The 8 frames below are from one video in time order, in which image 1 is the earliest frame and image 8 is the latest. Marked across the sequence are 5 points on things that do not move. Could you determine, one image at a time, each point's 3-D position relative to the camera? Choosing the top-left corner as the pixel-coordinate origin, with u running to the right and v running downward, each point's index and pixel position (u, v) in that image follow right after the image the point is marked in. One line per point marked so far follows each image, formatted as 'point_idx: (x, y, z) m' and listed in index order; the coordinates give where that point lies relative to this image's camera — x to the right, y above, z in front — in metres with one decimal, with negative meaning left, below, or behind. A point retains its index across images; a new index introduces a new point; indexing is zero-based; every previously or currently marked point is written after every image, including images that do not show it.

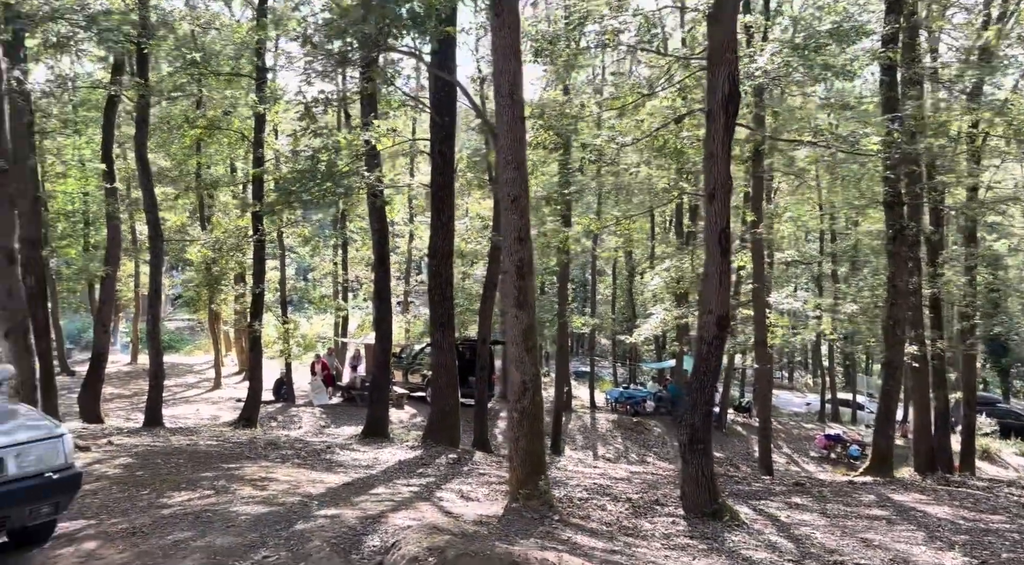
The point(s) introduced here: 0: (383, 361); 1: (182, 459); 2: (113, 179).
0: (-2.0, -1.1, +12.8) m
1: (-3.0, -1.6, +8.1) m
2: (-7.0, +1.8, +15.4) m
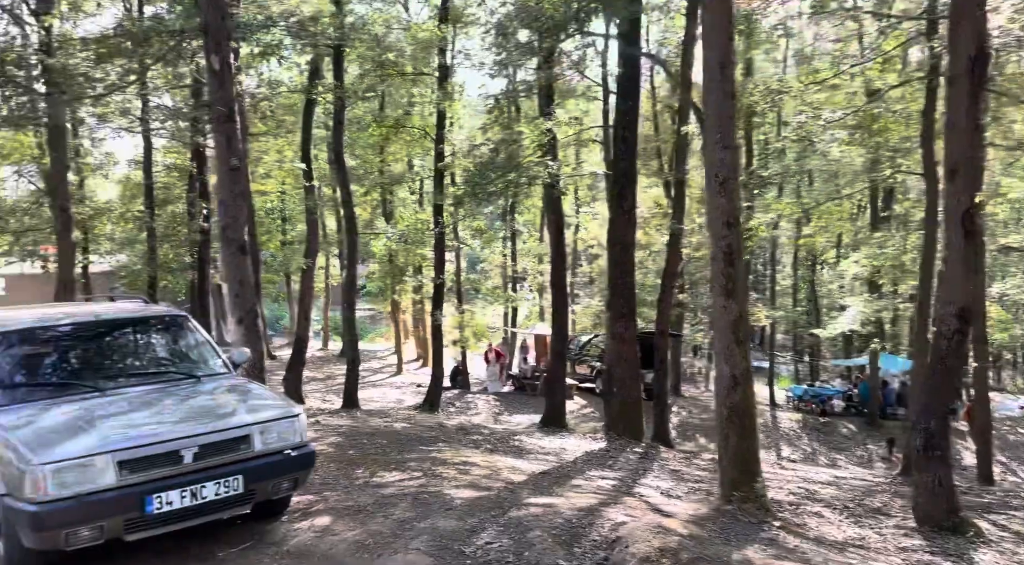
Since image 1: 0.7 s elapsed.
0: (+0.7, -1.0, +12.9) m
1: (-1.2, -1.5, +8.5) m
2: (-3.7, +2.0, +16.4) m
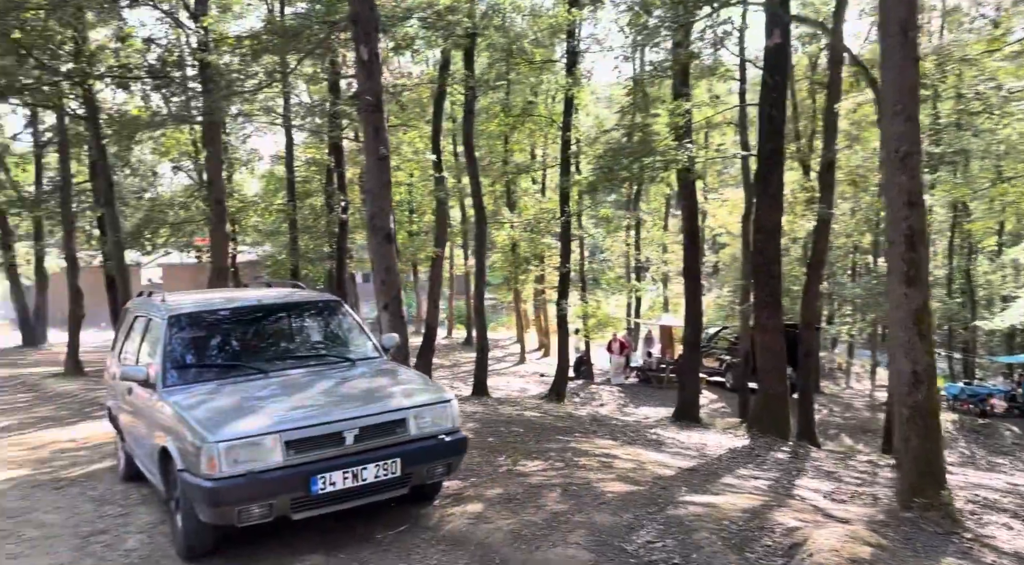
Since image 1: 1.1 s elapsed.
0: (+2.6, -0.8, +12.5) m
1: (+0.1, -1.4, +8.5) m
2: (-1.3, +2.2, +16.6) m
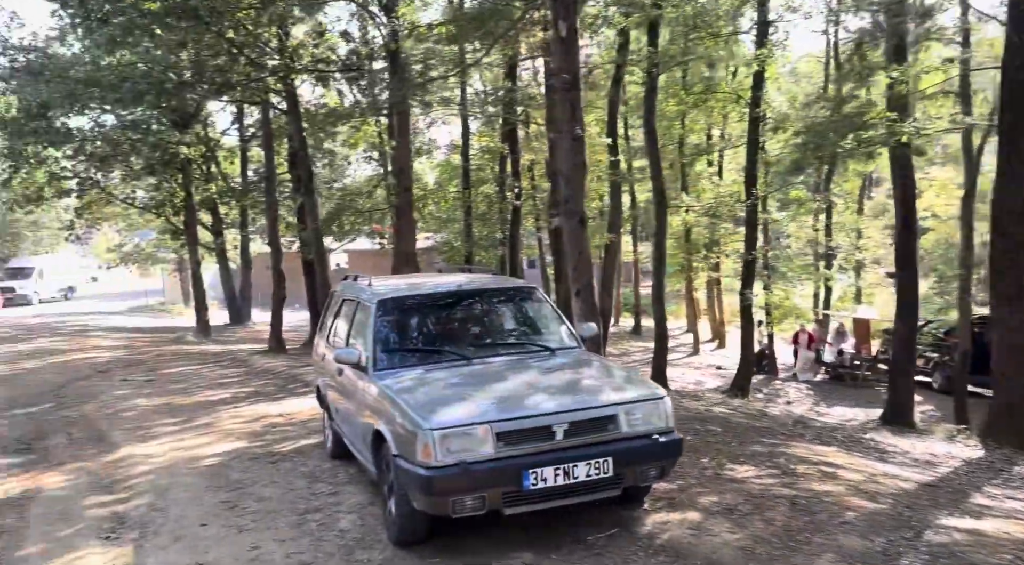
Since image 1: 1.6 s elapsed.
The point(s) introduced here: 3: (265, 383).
0: (+5.1, -0.7, +11.6) m
1: (+1.8, -1.3, +8.1) m
2: (+2.1, +2.4, +16.3) m
3: (-3.7, -1.5, +13.4) m
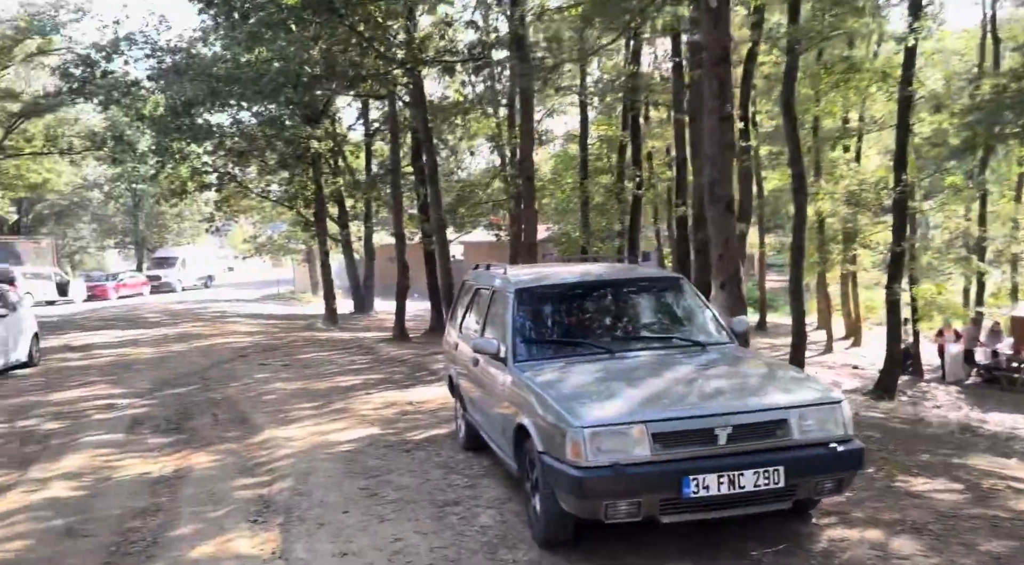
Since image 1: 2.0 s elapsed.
0: (+6.7, -0.6, +10.6) m
1: (+3.0, -1.2, +7.6) m
2: (+4.4, +2.6, +15.7) m
3: (-1.8, -1.3, +13.5) m
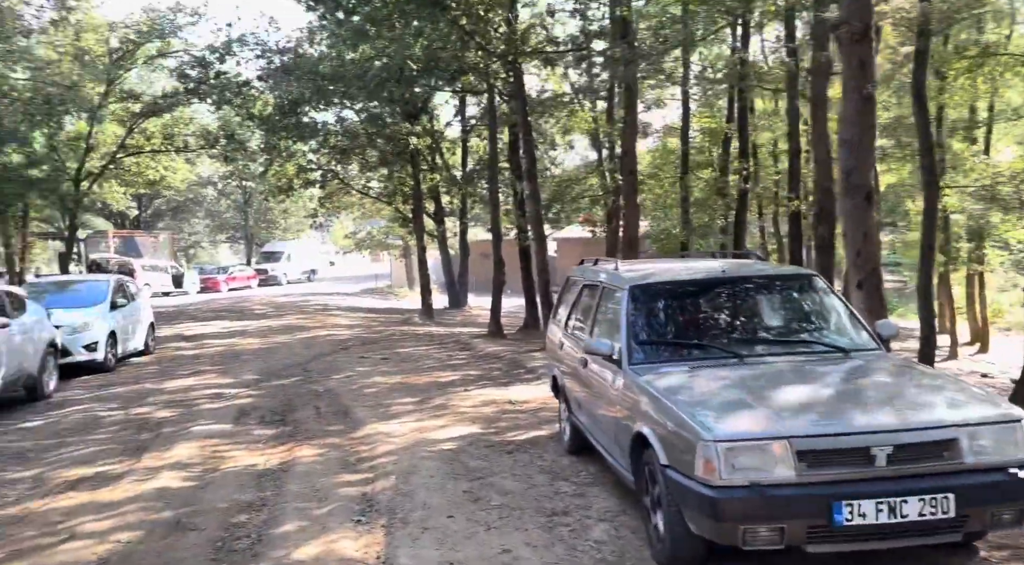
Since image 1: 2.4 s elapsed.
0: (+7.8, -0.6, +9.6) m
1: (+3.8, -1.2, +7.0) m
2: (+6.1, +2.6, +14.8) m
3: (-0.3, -1.3, +13.4) m
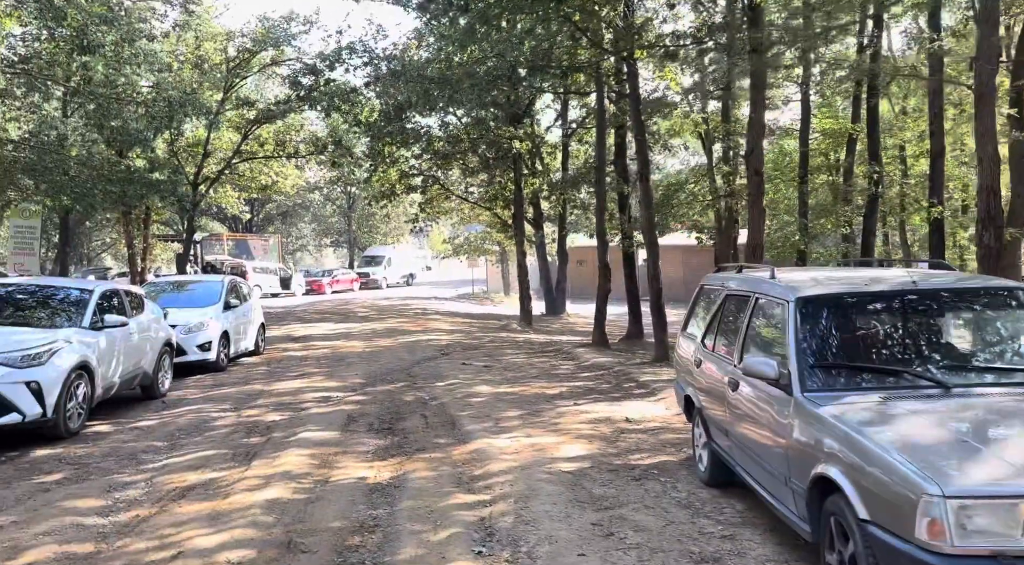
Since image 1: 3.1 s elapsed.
0: (+9.0, -0.8, +8.1) m
1: (+4.7, -1.3, +6.0) m
2: (+7.9, +2.4, +13.6) m
3: (+1.3, -1.4, +12.8) m
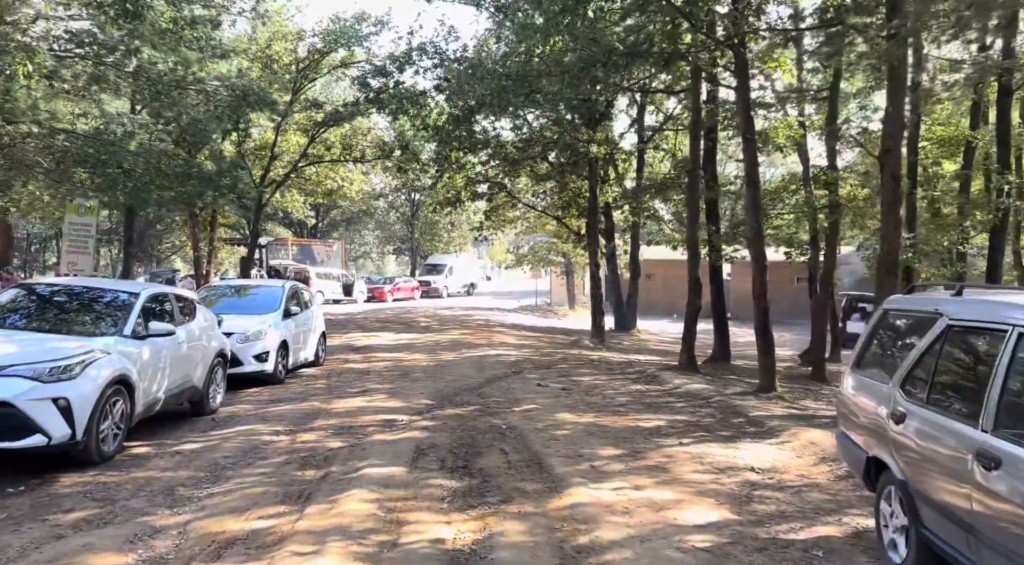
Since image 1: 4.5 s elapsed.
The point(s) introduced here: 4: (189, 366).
0: (+9.7, -1.2, +6.1) m
1: (+5.3, -1.6, +4.3) m
2: (+9.1, +2.0, +11.6) m
3: (+2.4, -1.6, +11.3) m
4: (-3.8, -1.0, +10.5) m
